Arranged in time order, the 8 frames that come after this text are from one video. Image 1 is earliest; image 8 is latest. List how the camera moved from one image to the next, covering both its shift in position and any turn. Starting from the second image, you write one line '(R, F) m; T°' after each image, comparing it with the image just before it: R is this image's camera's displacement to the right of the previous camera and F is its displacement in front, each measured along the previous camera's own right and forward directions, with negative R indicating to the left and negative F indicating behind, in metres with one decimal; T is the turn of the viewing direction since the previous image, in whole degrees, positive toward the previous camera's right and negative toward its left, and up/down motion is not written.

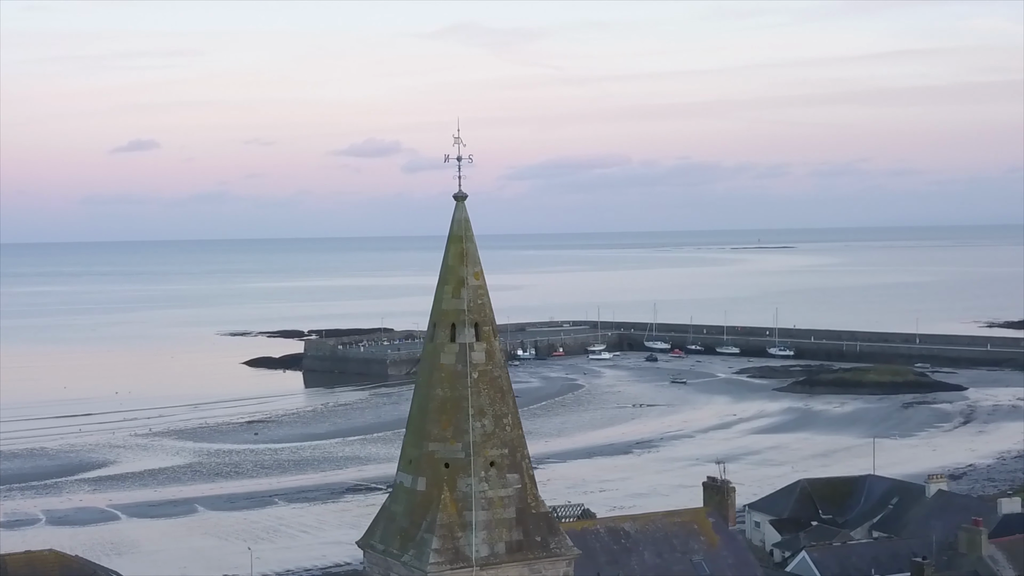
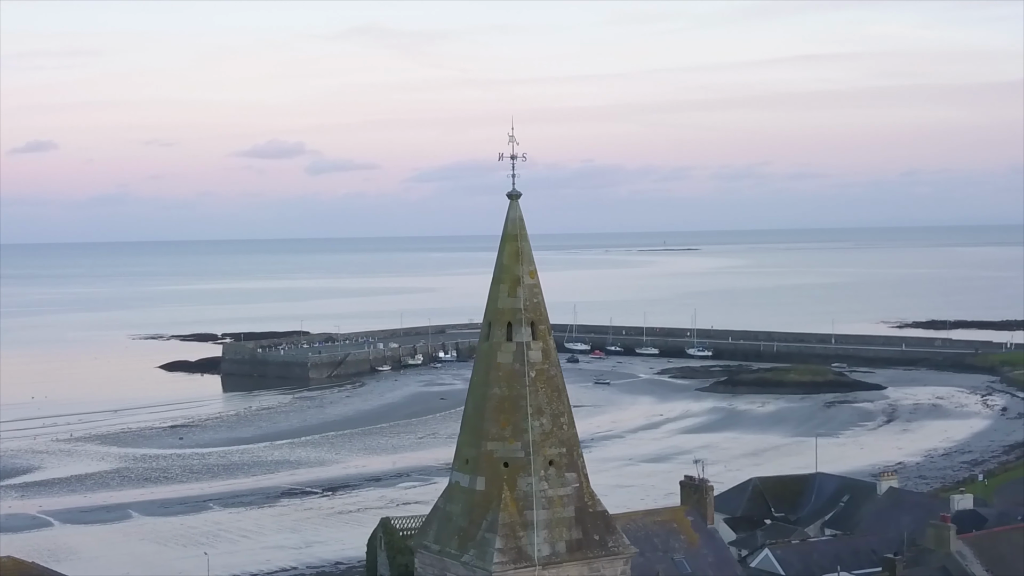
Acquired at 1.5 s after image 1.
(-1.0, 0.0) m; +4°
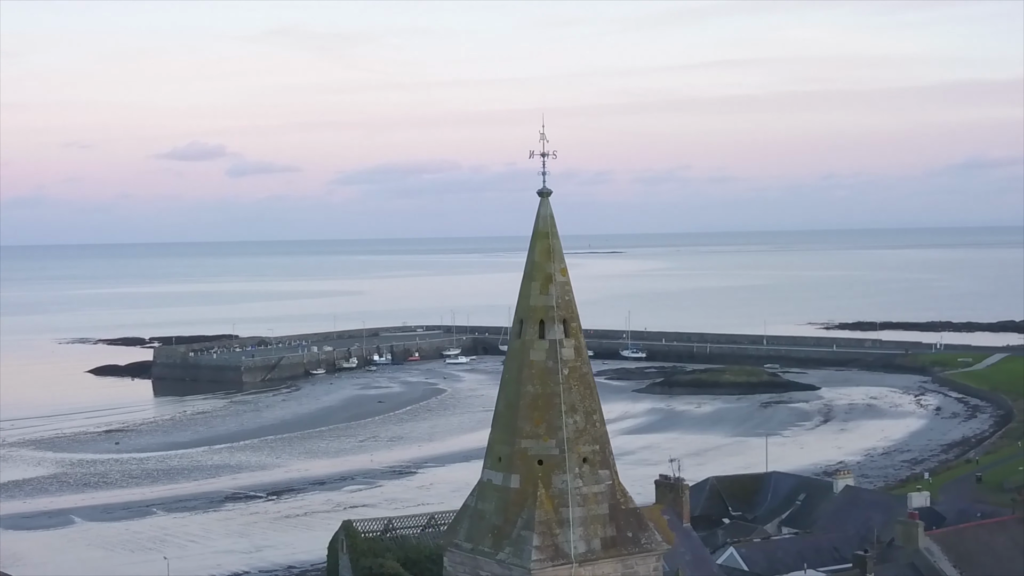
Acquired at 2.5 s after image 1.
(-0.7, 0.0) m; +3°
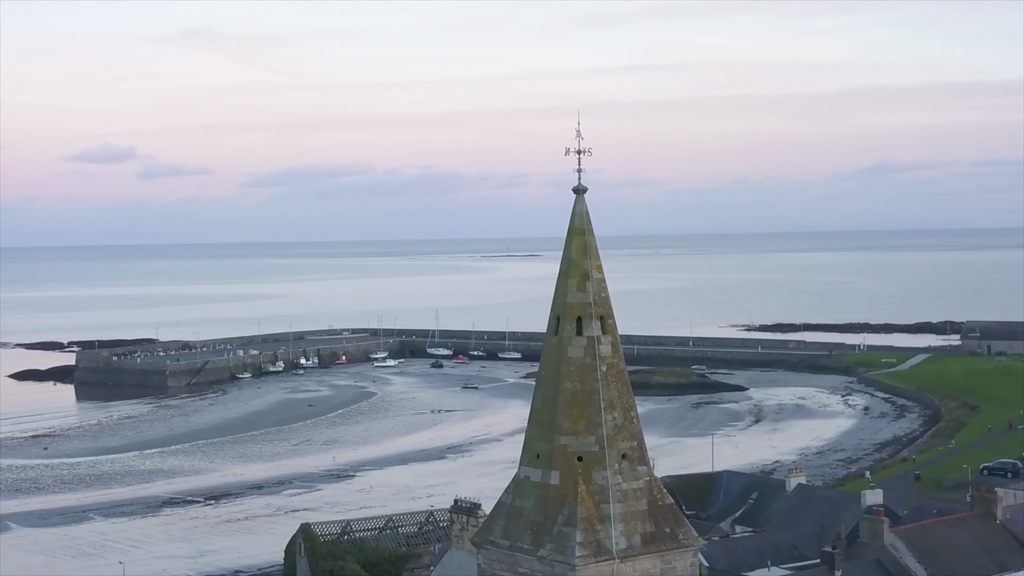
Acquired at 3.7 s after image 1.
(-0.8, 0.0) m; +3°
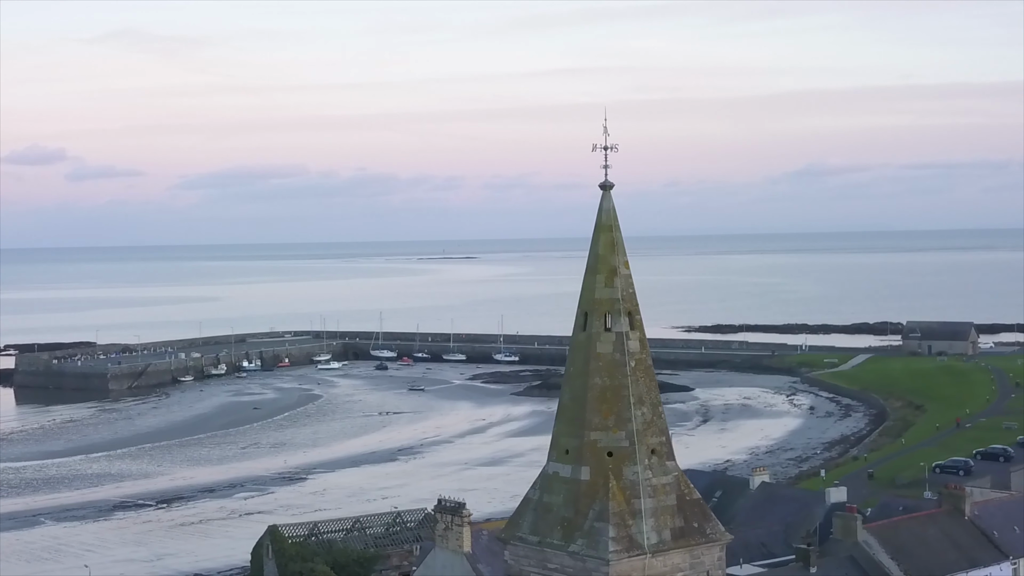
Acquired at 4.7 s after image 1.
(-0.6, 0.0) m; +2°
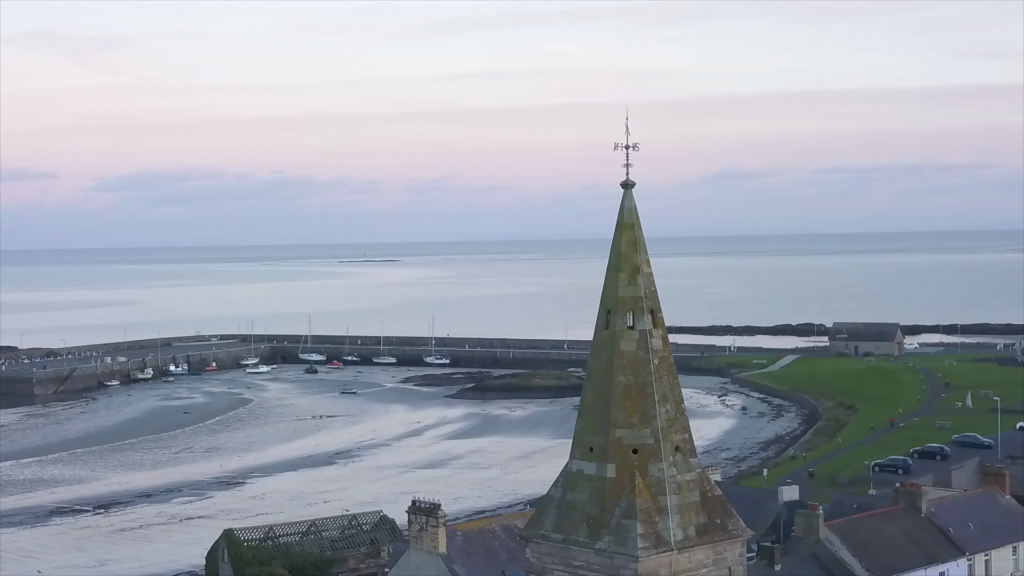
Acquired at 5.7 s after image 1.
(-0.7, 0.0) m; +3°
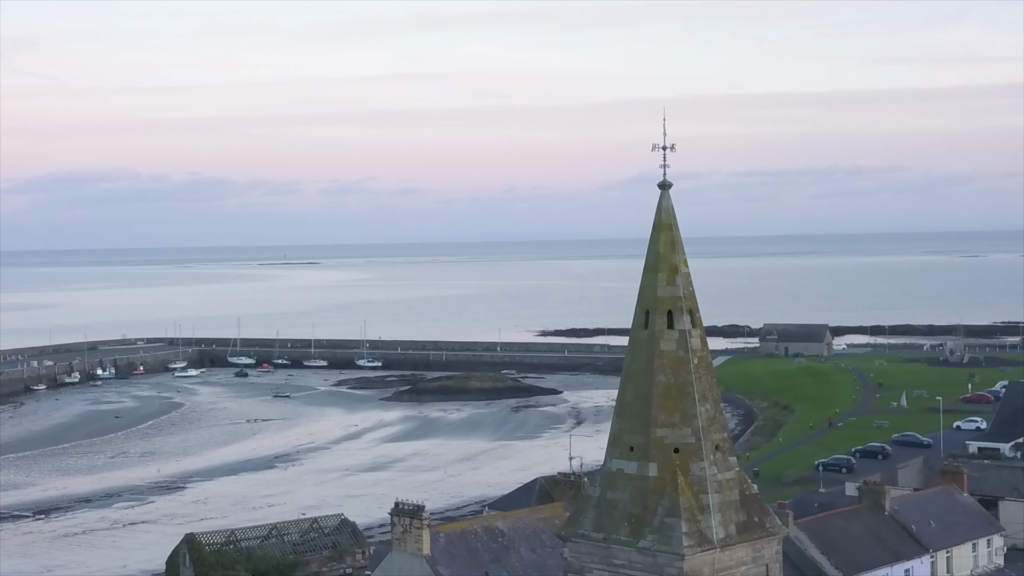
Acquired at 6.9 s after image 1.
(-0.8, 0.0) m; +3°
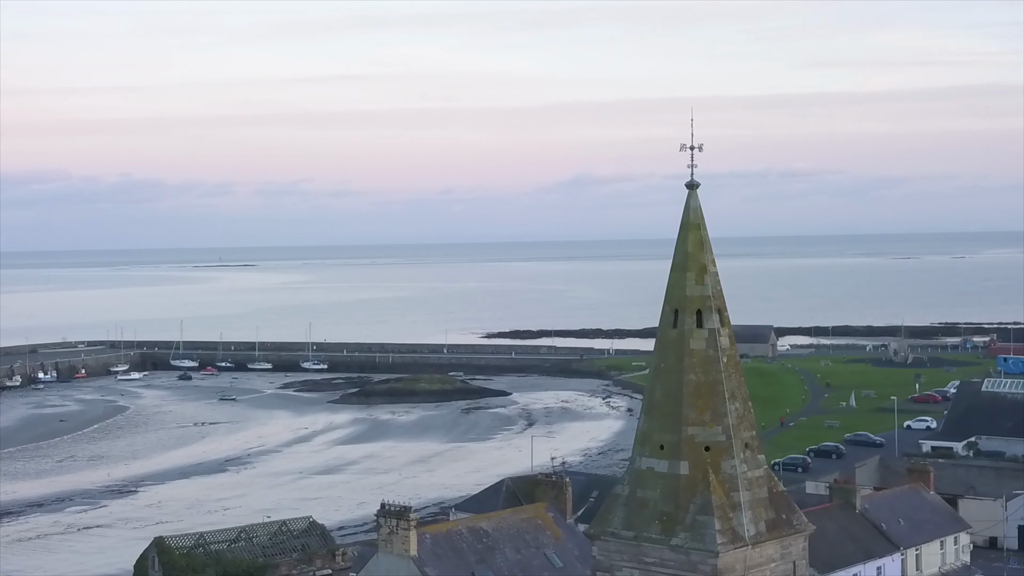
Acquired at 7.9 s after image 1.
(-0.6, 0.0) m; +2°
